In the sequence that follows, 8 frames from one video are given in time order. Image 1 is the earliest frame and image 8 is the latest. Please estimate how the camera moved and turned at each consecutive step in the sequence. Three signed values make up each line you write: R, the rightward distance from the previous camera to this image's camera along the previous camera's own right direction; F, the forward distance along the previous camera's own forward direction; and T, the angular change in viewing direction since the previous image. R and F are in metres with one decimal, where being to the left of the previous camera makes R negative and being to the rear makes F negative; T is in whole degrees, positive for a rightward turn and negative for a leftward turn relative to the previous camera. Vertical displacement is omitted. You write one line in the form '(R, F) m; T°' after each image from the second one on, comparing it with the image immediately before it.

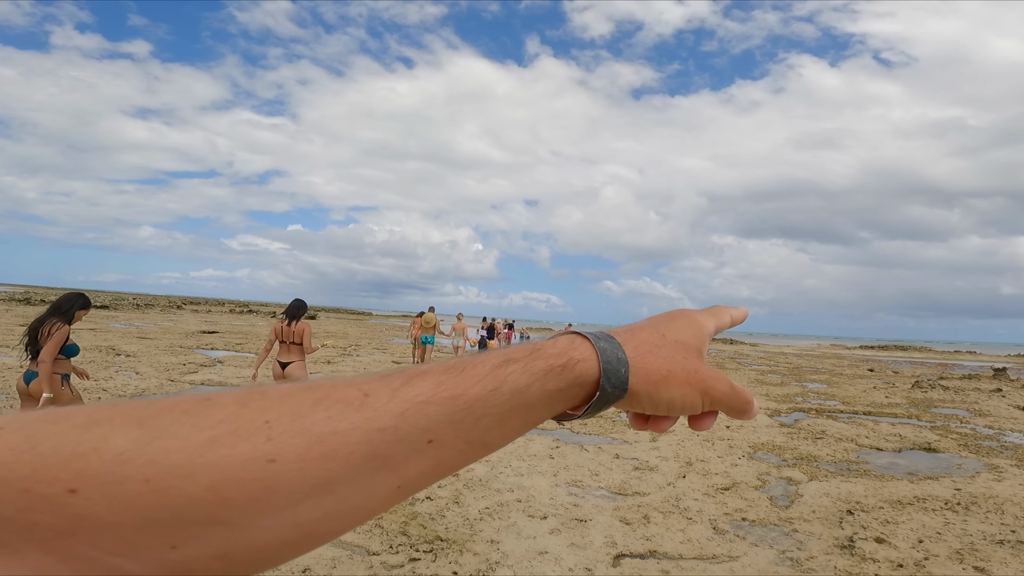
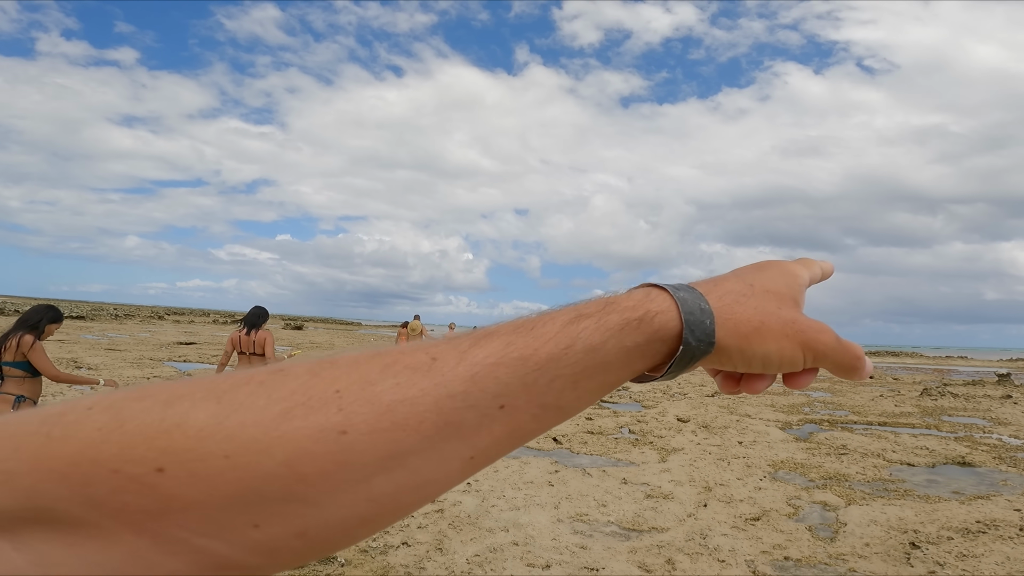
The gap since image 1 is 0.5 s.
(0.0, +0.9) m; +1°
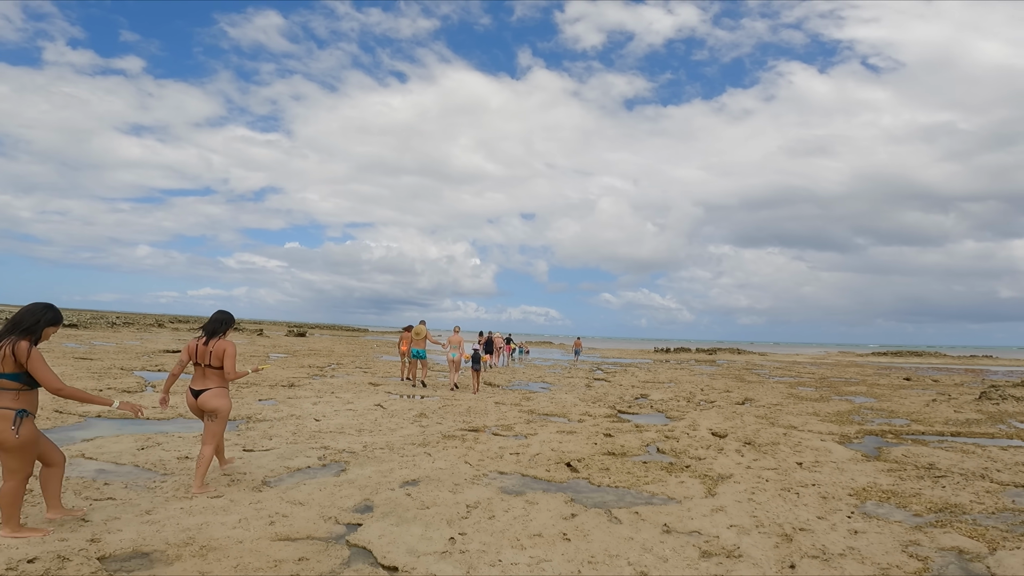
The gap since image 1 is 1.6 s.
(+0.1, +1.8) m; -1°
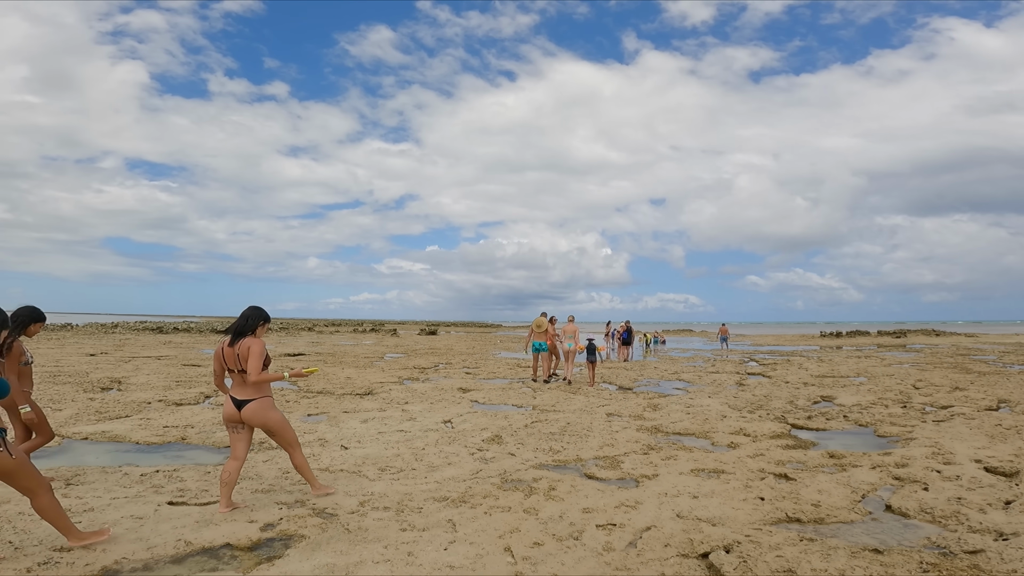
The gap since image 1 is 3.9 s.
(+0.5, +3.4) m; -14°
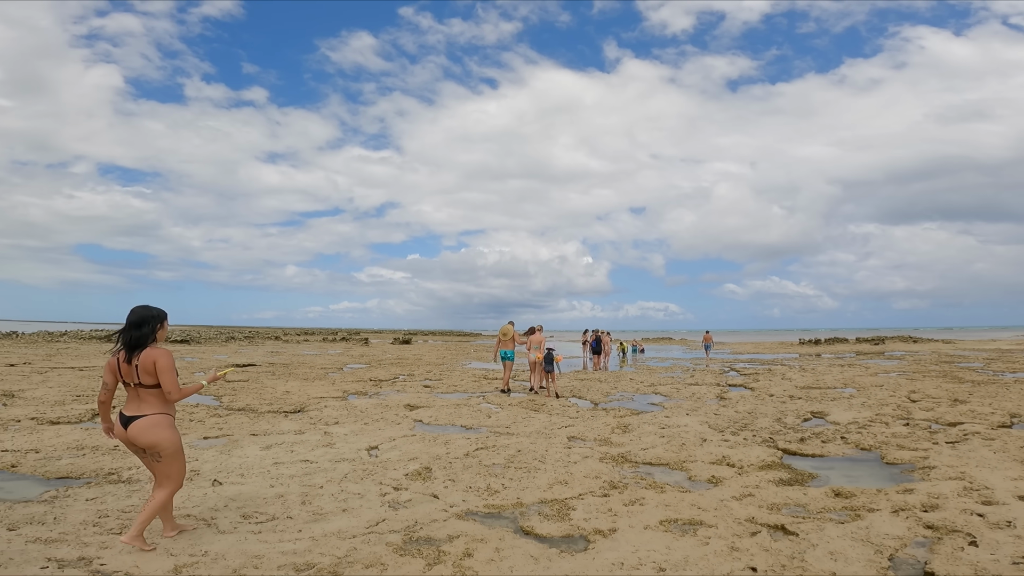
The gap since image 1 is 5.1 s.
(+0.6, +1.5) m; +2°
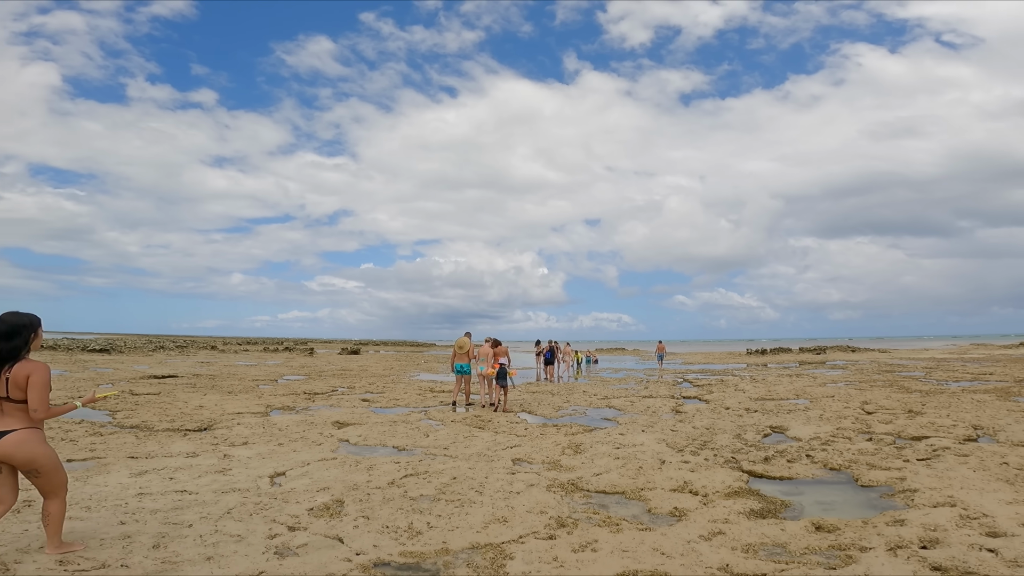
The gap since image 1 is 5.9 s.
(+0.2, +1.0) m; +5°
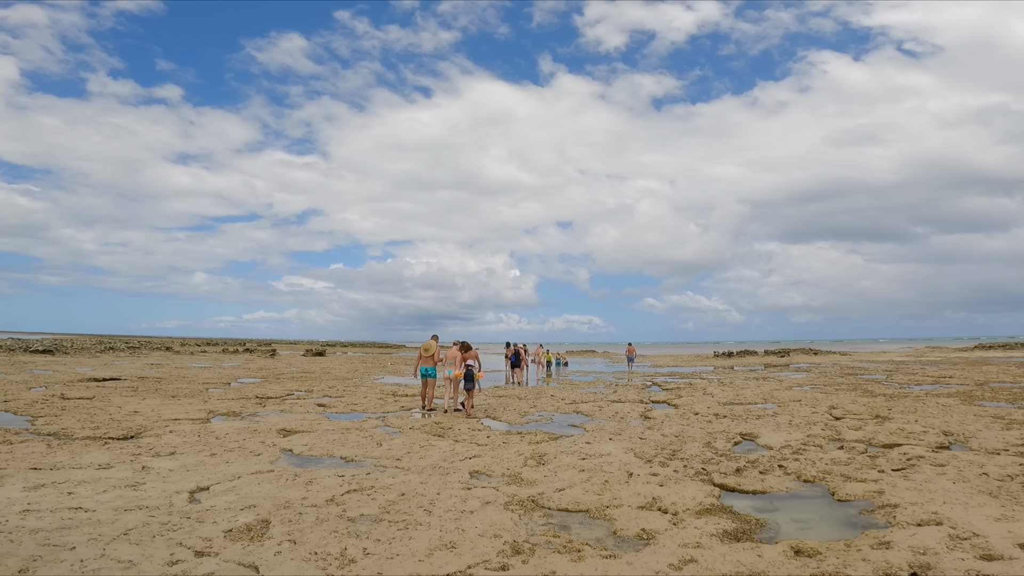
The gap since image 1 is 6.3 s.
(+0.2, +0.6) m; +3°
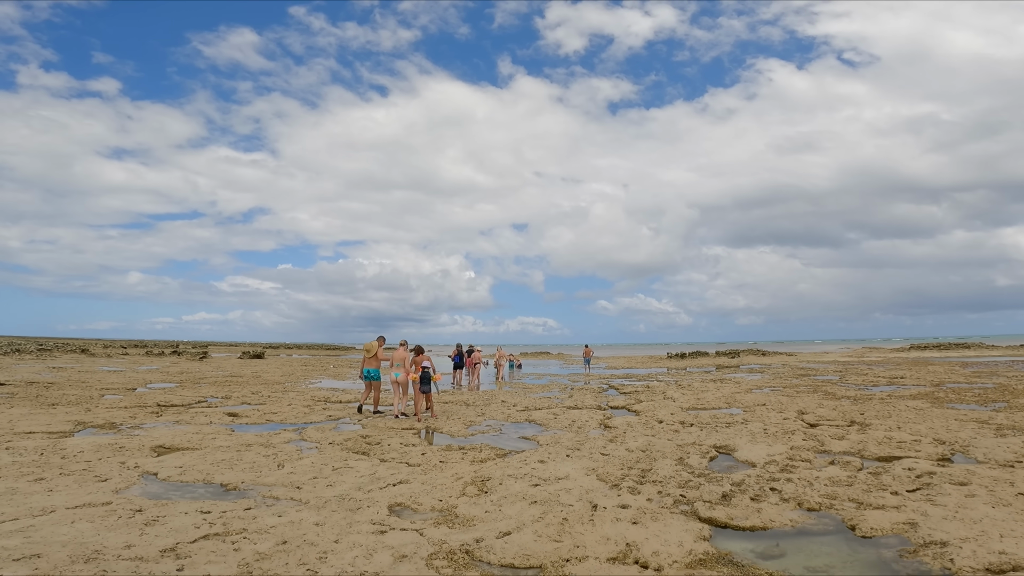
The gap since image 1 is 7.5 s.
(+0.2, +1.5) m; +5°
